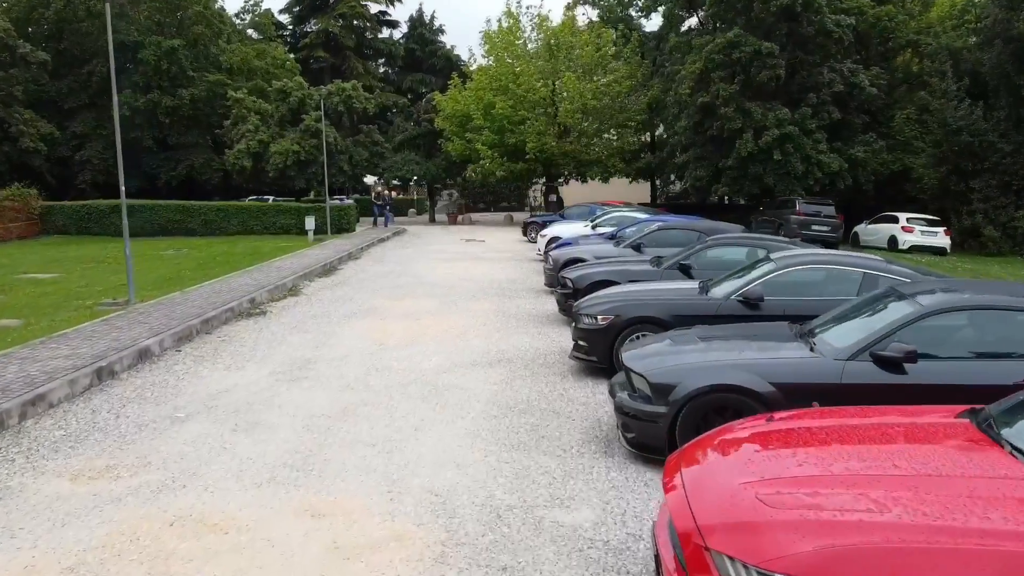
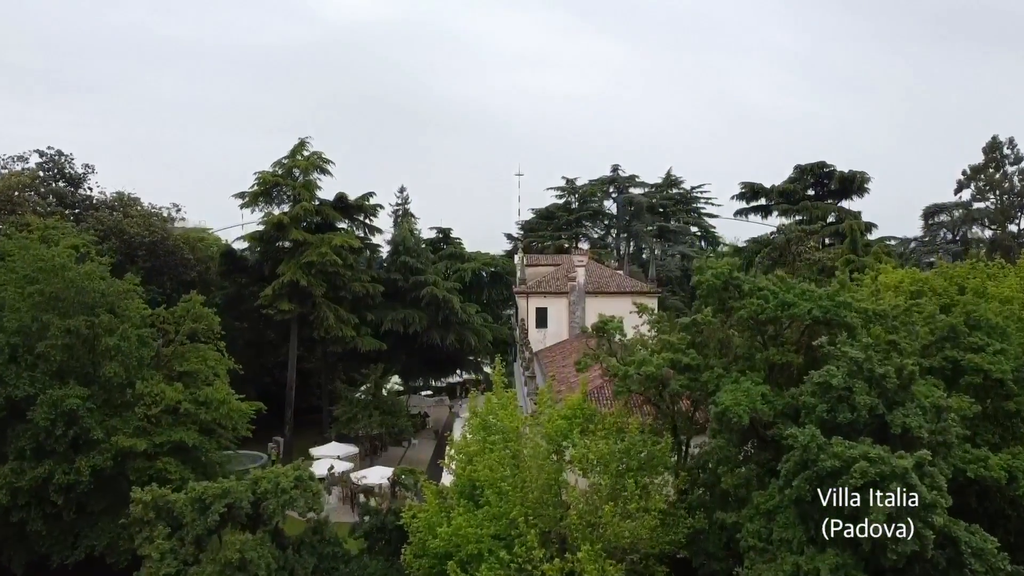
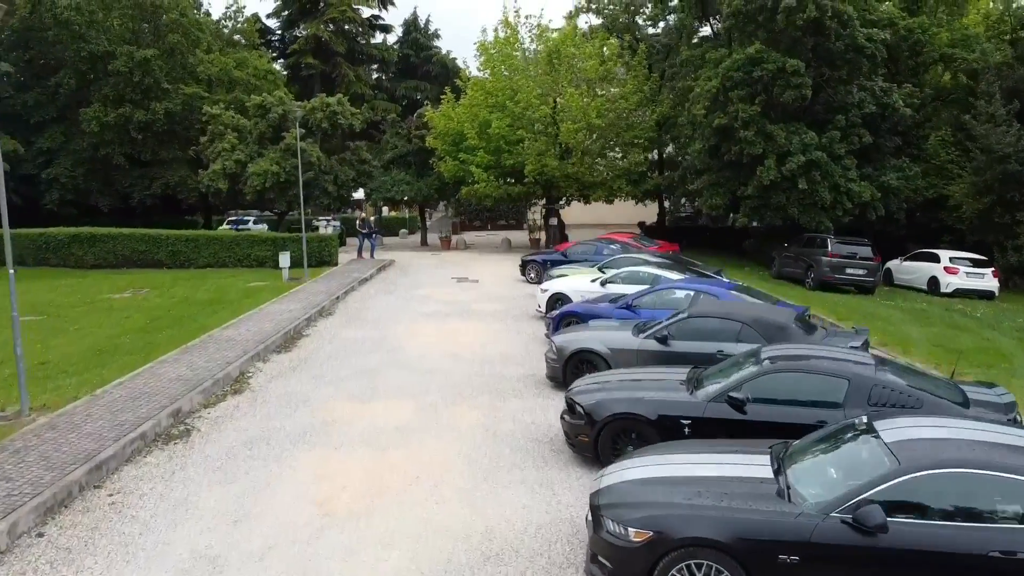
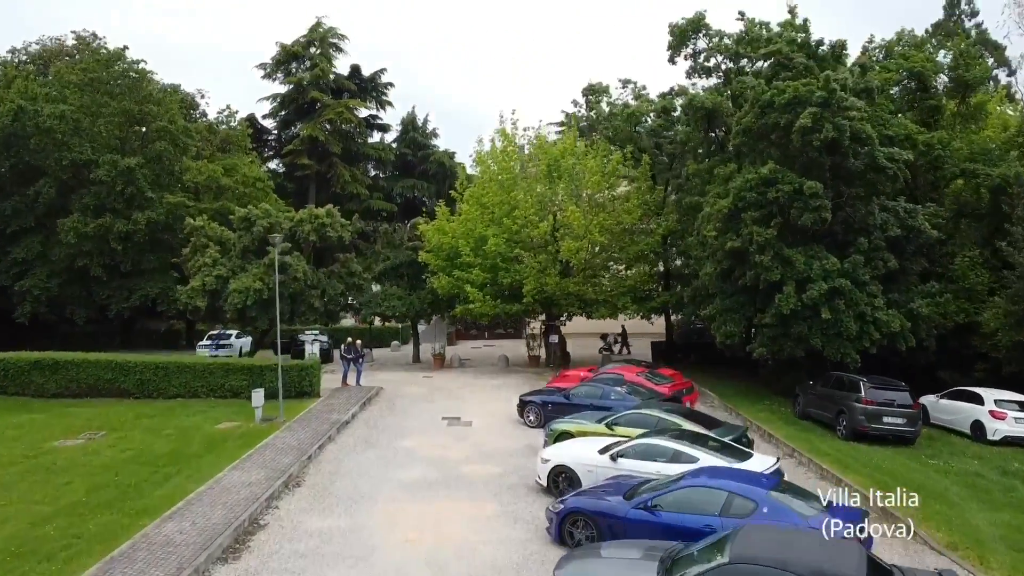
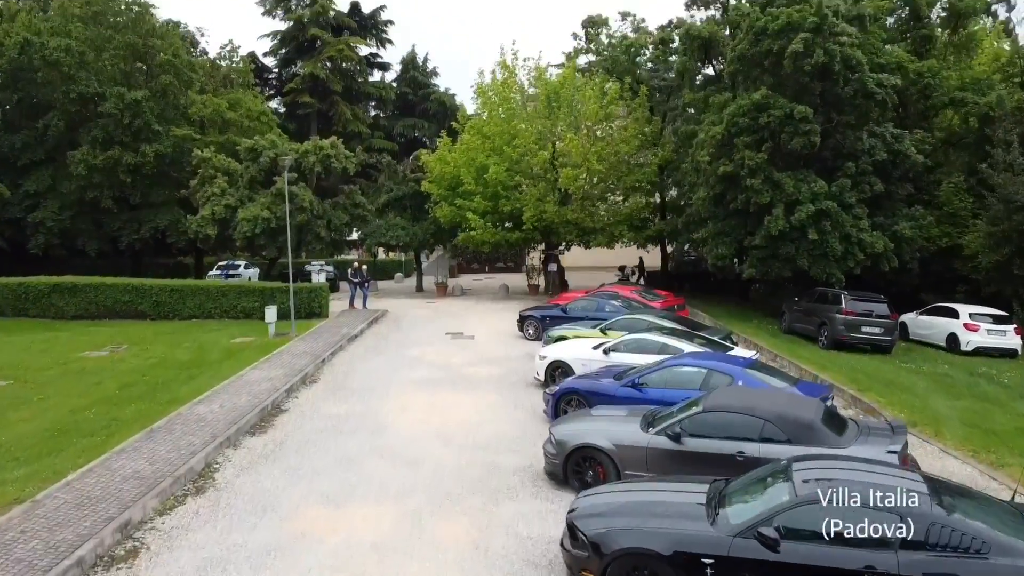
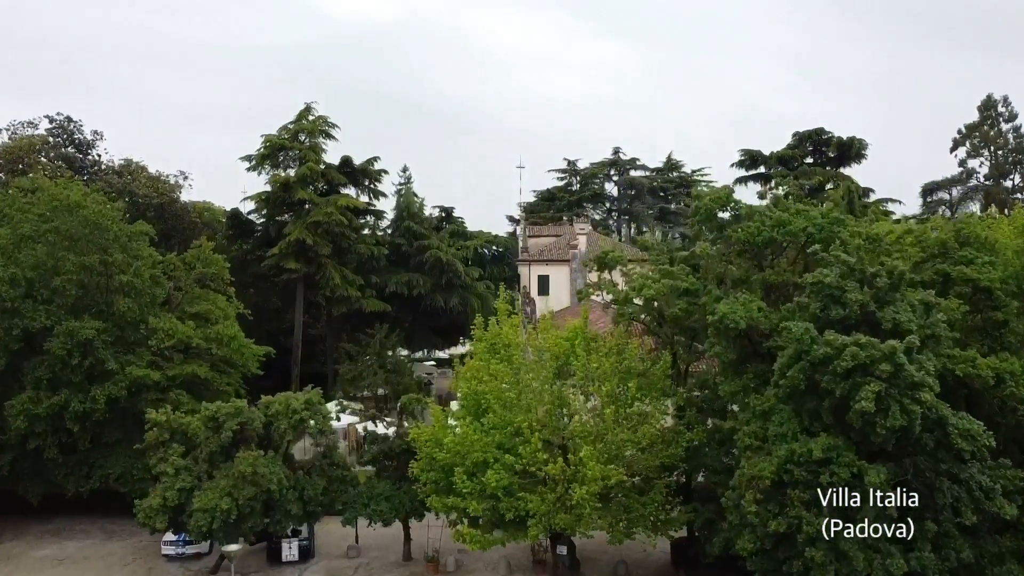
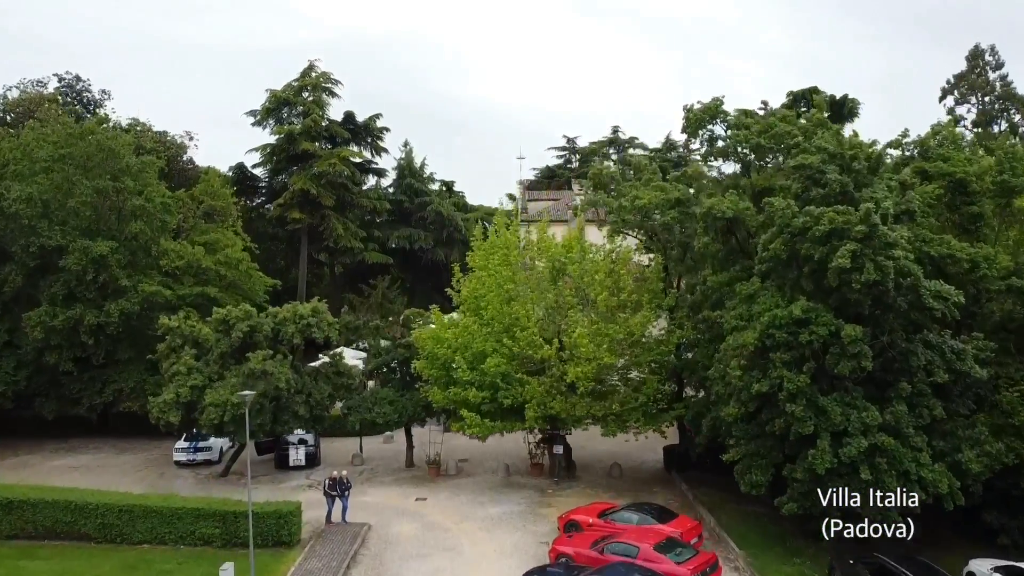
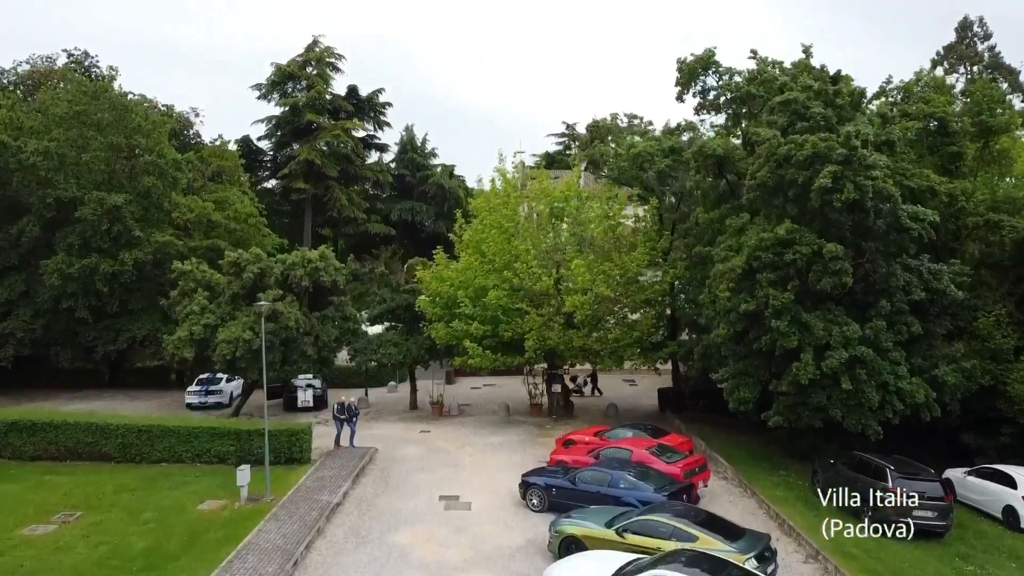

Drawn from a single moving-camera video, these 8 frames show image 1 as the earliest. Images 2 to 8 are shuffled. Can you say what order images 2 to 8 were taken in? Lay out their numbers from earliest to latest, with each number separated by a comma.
3, 5, 4, 8, 7, 6, 2
